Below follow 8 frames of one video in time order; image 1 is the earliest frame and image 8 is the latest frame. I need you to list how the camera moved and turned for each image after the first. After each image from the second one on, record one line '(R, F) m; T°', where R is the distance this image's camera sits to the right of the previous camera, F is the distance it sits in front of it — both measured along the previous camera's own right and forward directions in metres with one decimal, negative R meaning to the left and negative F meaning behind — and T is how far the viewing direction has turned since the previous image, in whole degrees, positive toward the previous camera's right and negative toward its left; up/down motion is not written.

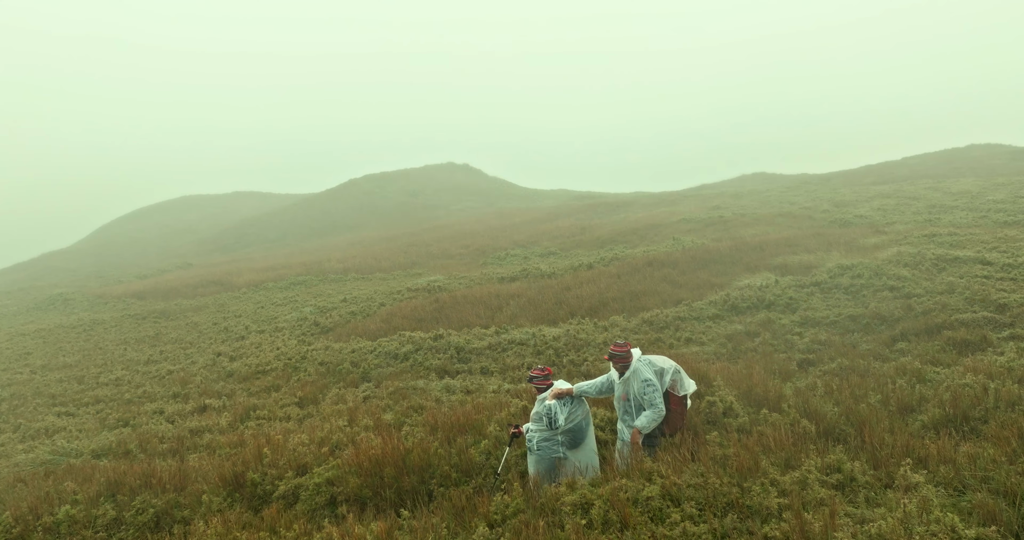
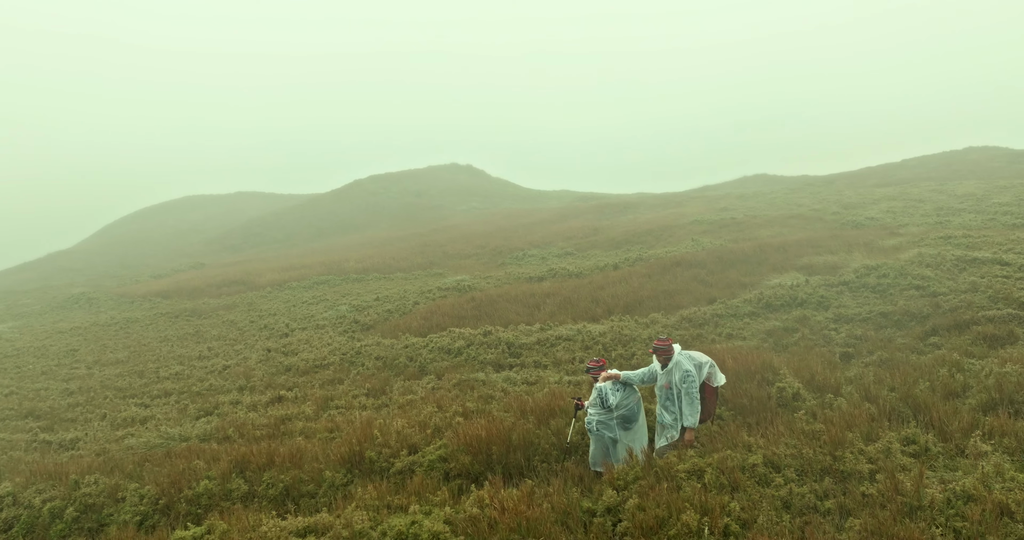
(-1.0, -0.8) m; 0°
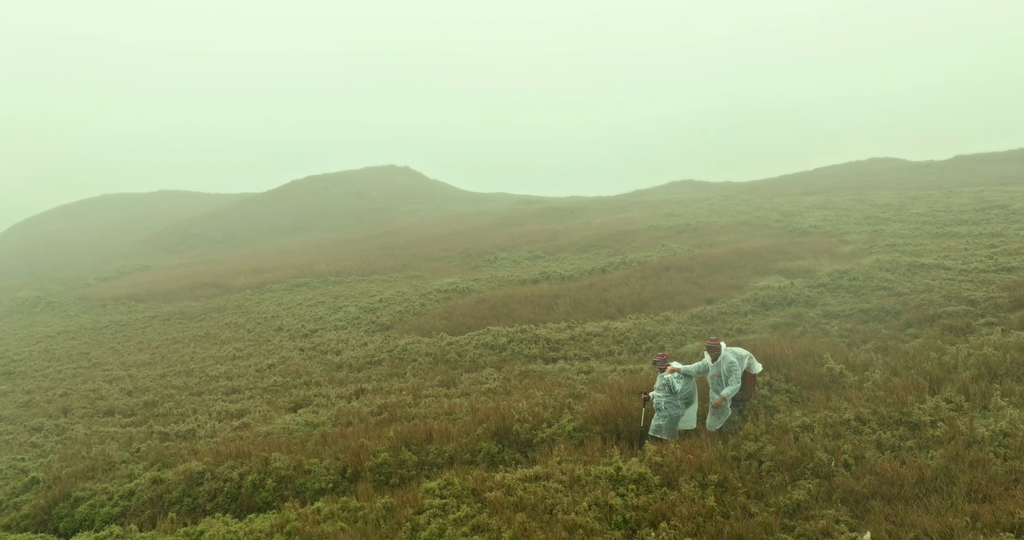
(-2.6, -1.7) m; +7°
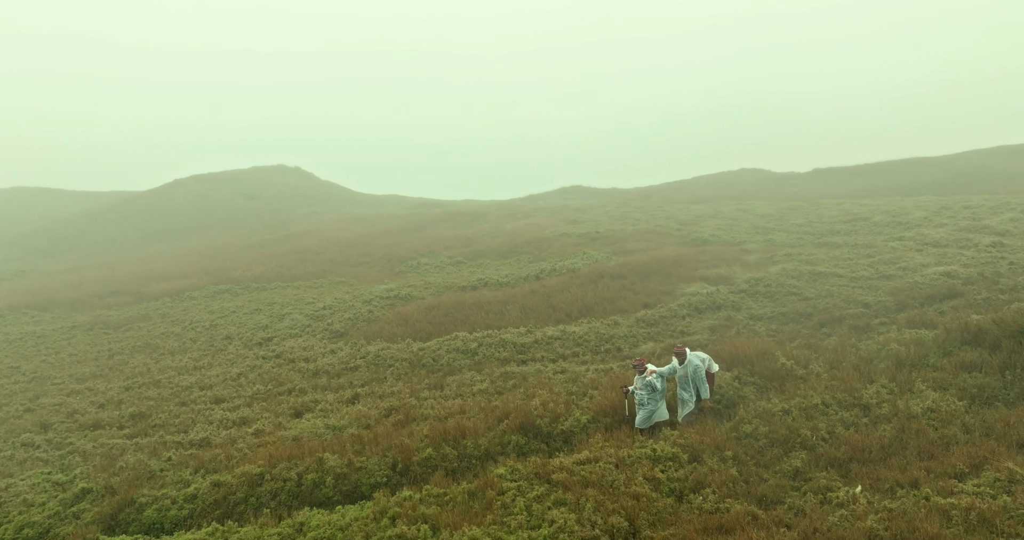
(-2.1, -1.2) m; +10°
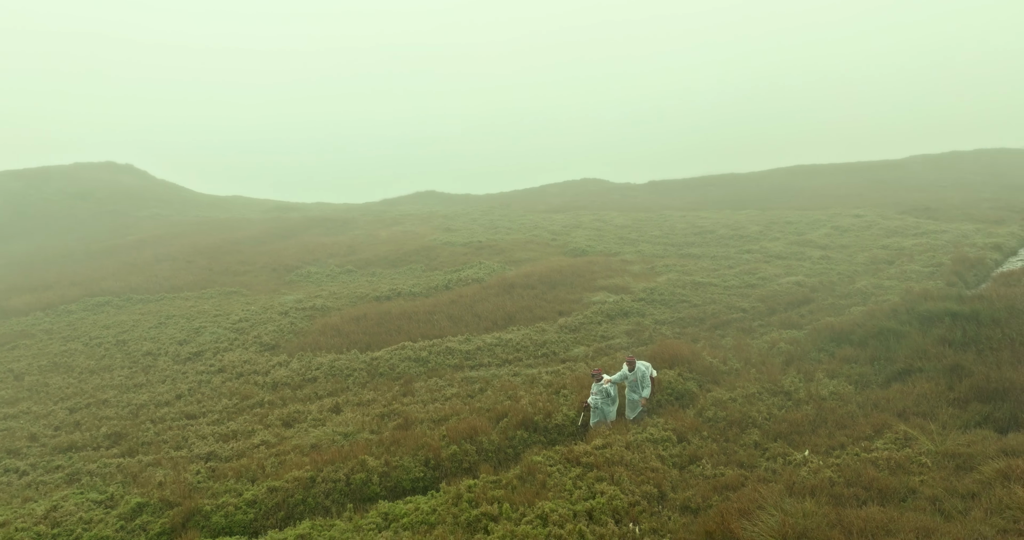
(-3.0, -1.6) m; +14°
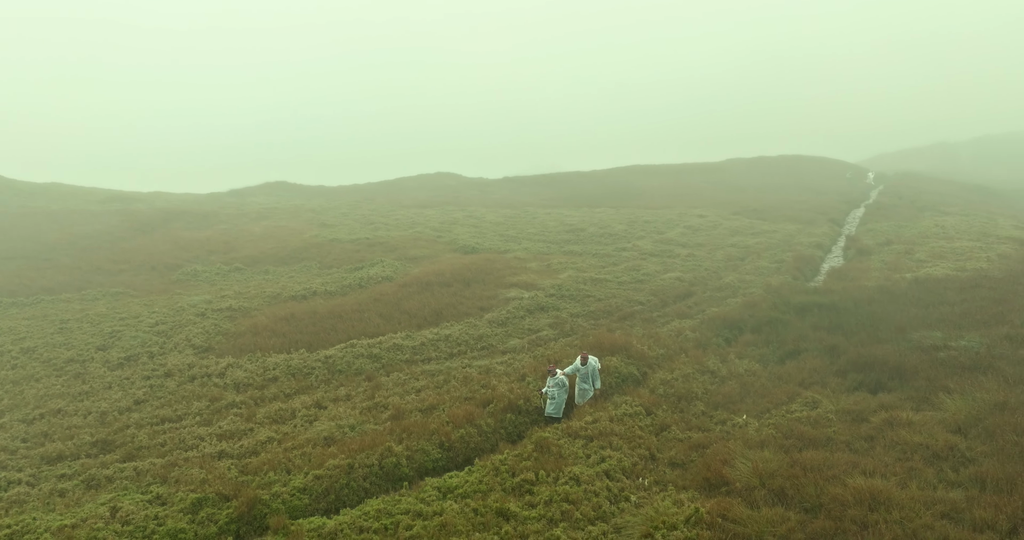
(-3.2, -1.7) m; +14°
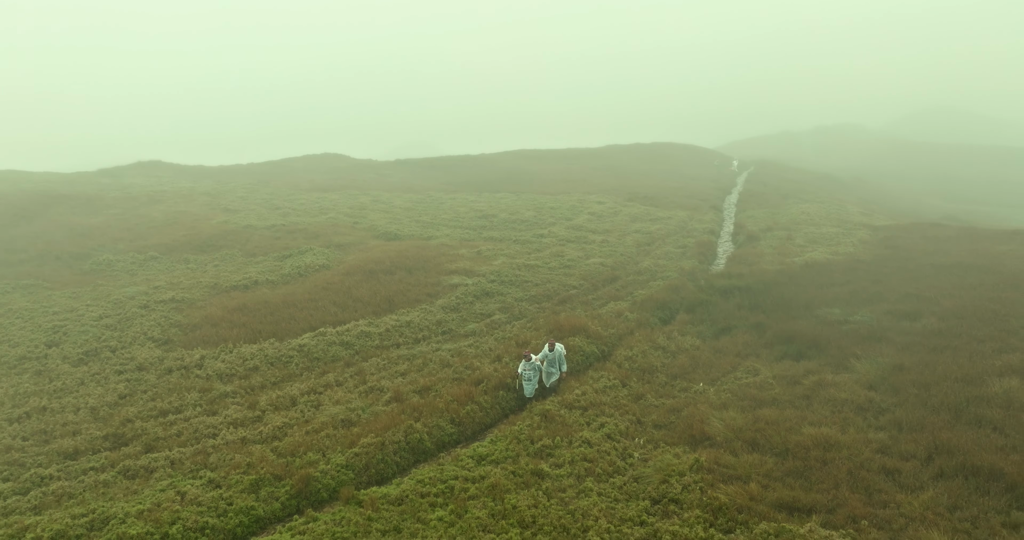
(-2.8, -1.6) m; +10°
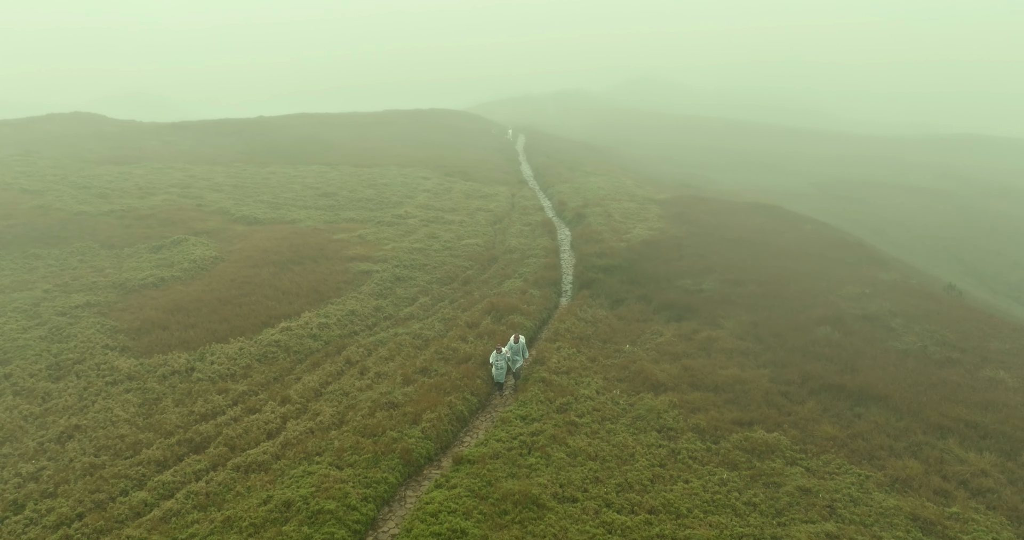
(-6.8, -3.0) m; +21°
